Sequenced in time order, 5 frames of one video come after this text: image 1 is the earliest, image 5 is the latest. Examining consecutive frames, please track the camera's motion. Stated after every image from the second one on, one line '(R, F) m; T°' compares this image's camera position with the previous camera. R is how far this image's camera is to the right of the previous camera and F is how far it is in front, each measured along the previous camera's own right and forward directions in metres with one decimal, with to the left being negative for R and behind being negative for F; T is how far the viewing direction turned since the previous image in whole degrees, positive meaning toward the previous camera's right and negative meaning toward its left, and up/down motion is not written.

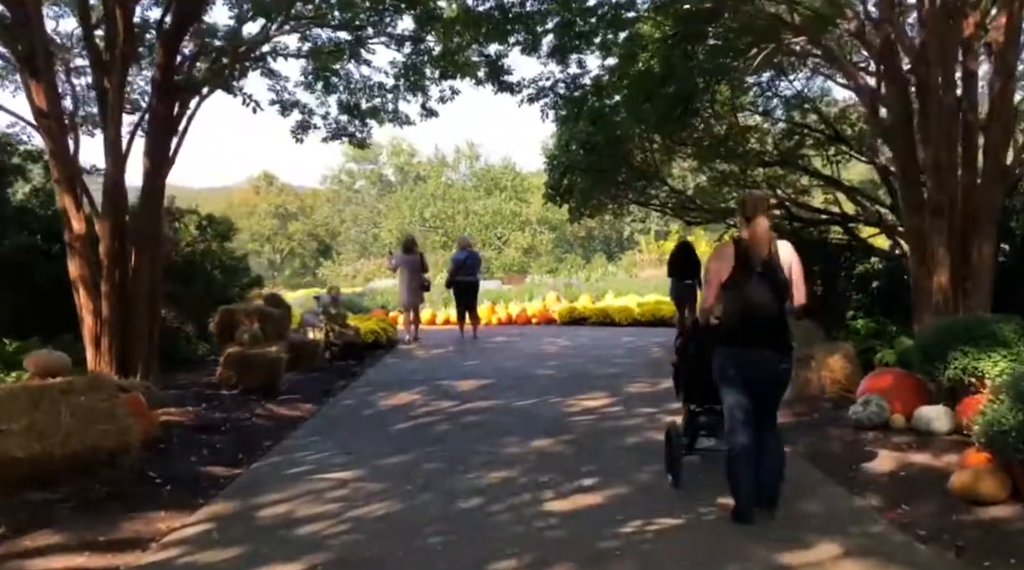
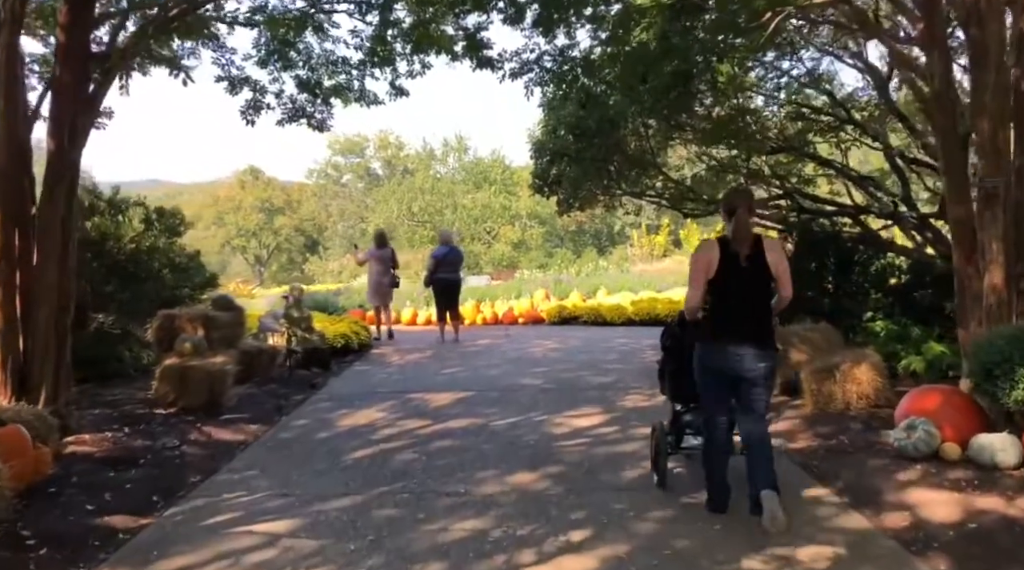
(+0.1, +1.0) m; +1°
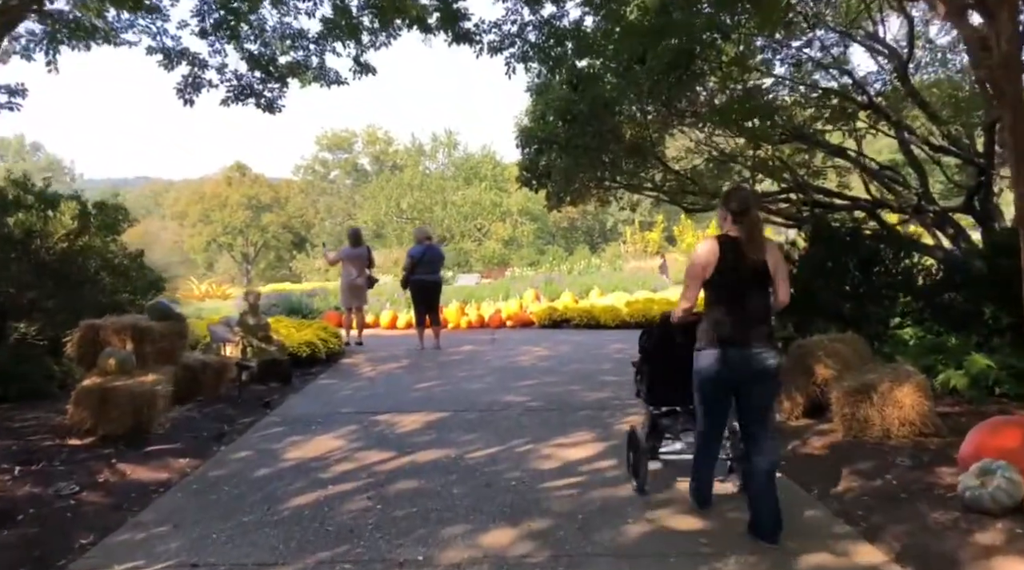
(+0.1, +1.0) m; 0°
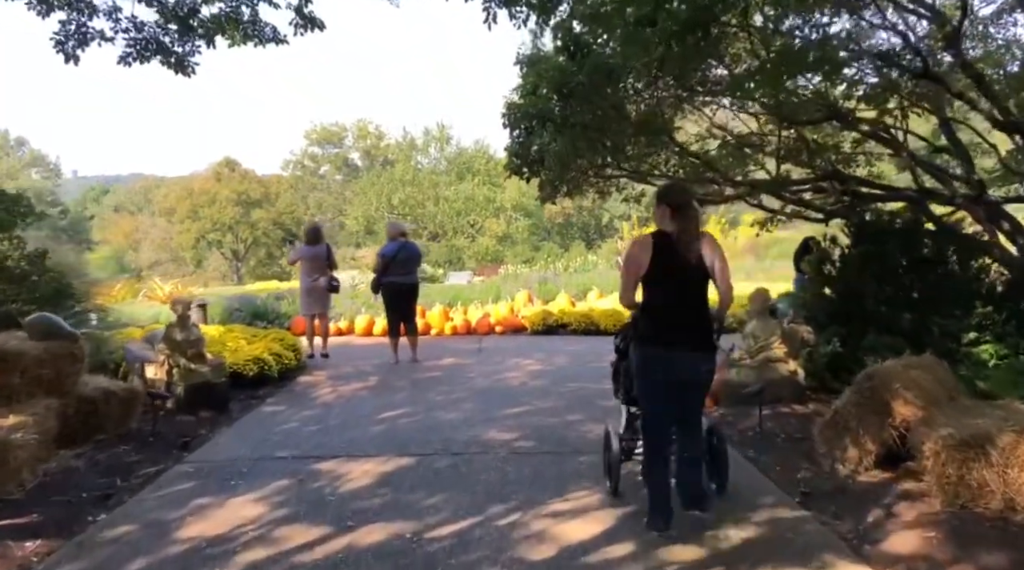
(+0.1, +1.6) m; 0°
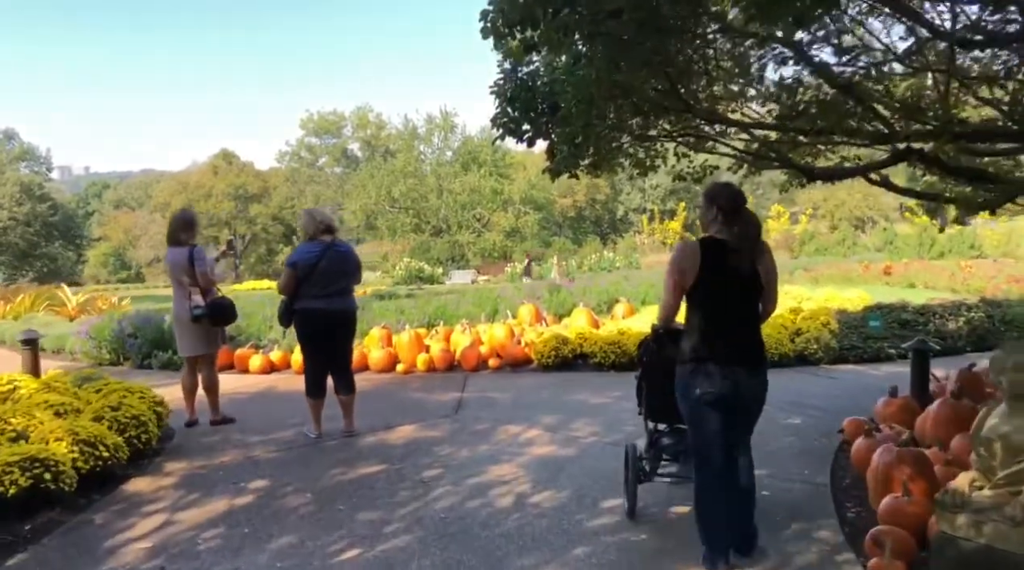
(+0.1, +3.9) m; -1°
